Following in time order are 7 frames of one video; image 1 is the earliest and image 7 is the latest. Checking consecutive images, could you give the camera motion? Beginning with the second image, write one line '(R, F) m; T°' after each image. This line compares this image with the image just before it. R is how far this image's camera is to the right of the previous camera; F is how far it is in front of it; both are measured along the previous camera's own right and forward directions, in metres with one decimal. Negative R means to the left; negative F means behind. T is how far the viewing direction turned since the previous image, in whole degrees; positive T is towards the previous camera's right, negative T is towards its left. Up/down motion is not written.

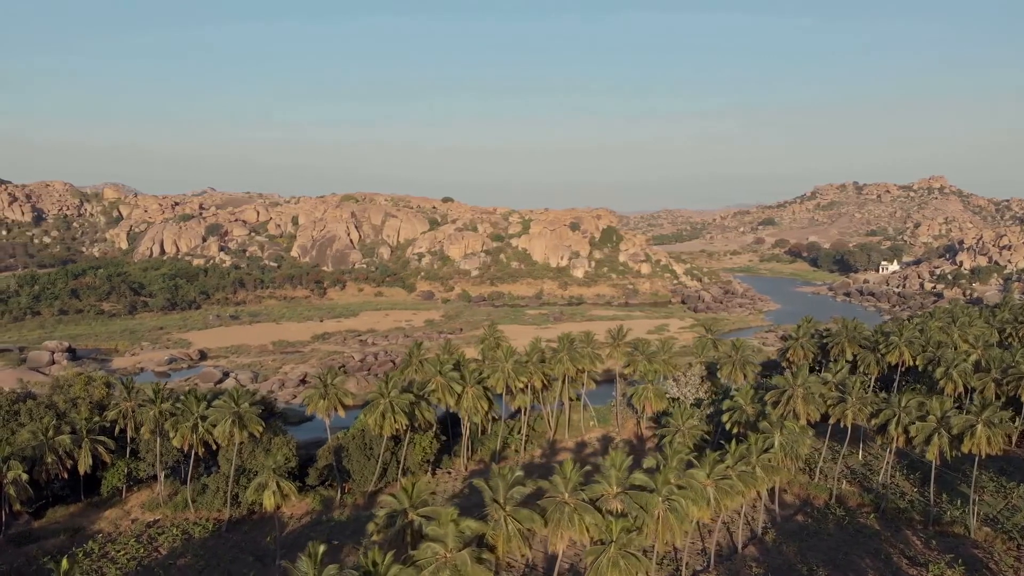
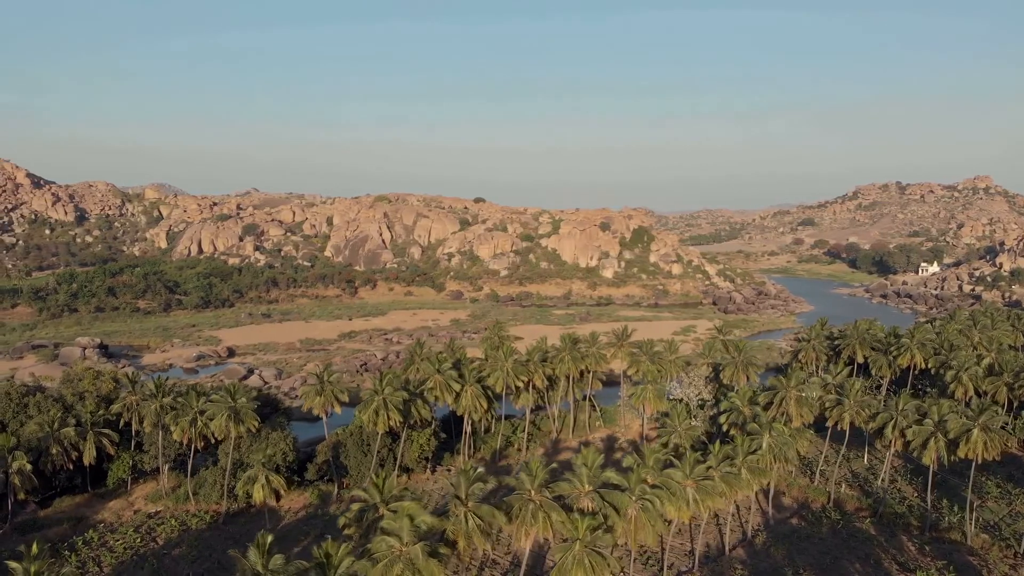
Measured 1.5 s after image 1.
(+1.6, -0.1) m; -2°
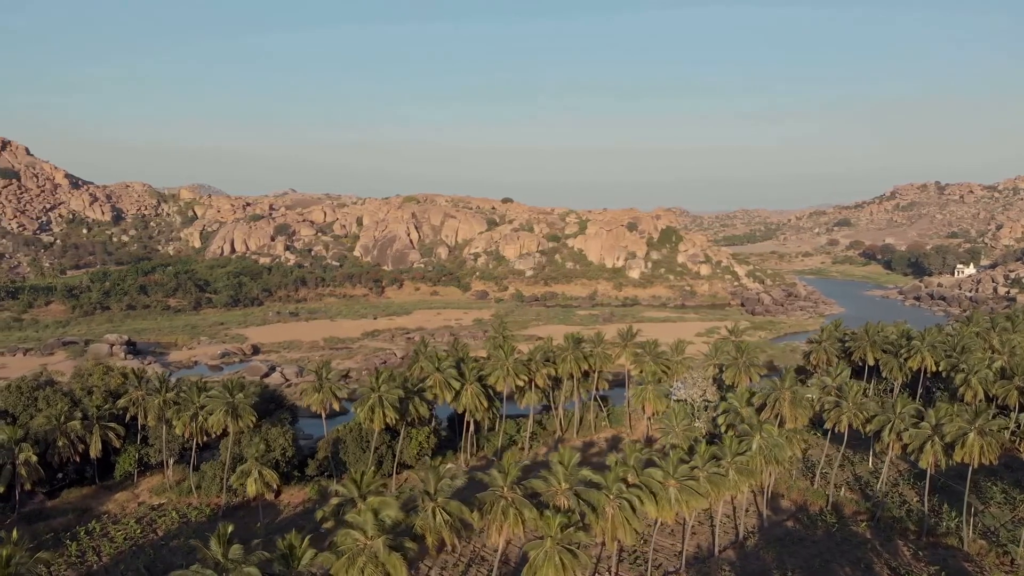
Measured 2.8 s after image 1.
(+1.3, -0.1) m; -2°
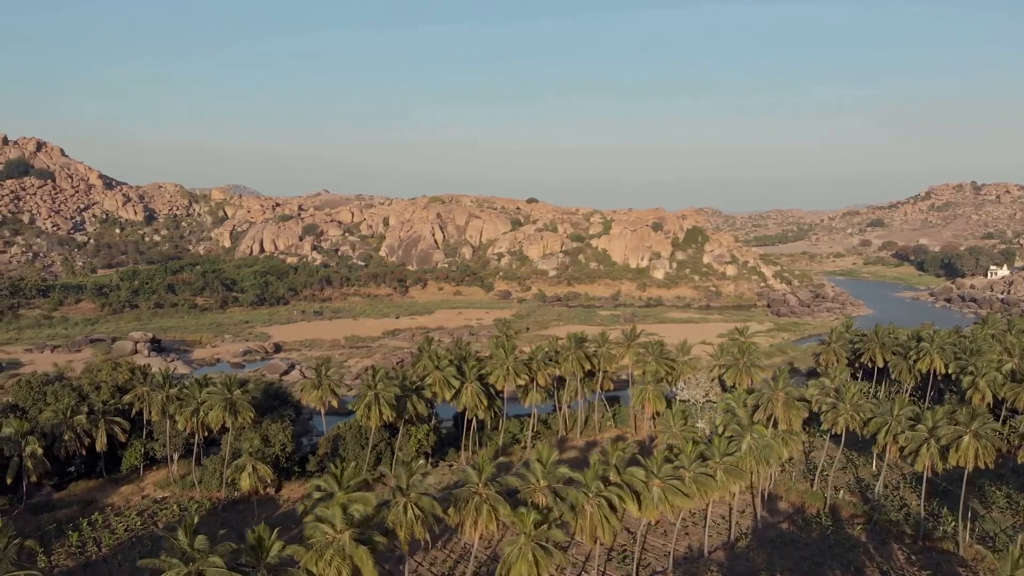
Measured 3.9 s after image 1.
(+1.2, -0.1) m; -2°
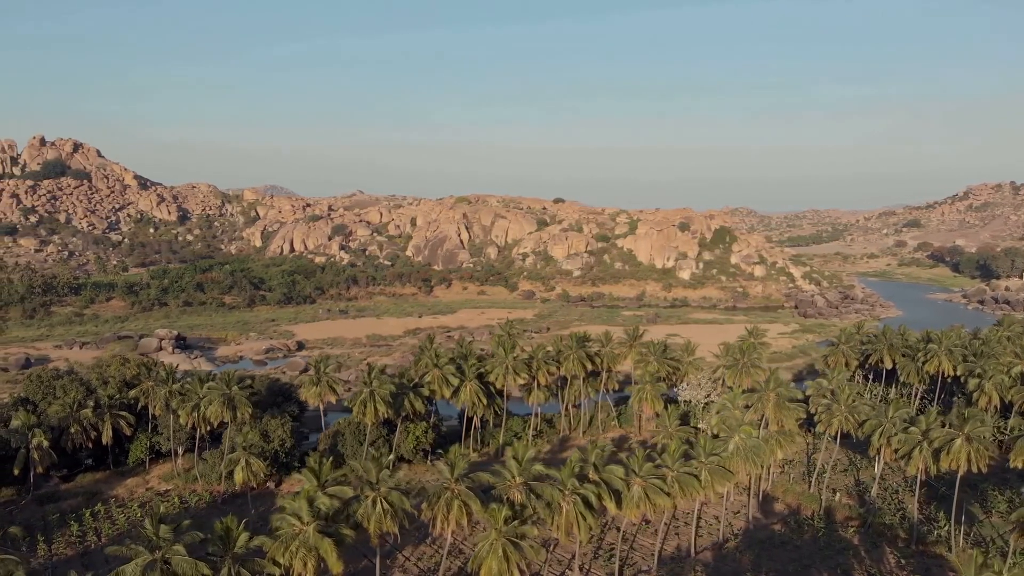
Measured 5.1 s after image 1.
(+1.4, -0.2) m; -2°
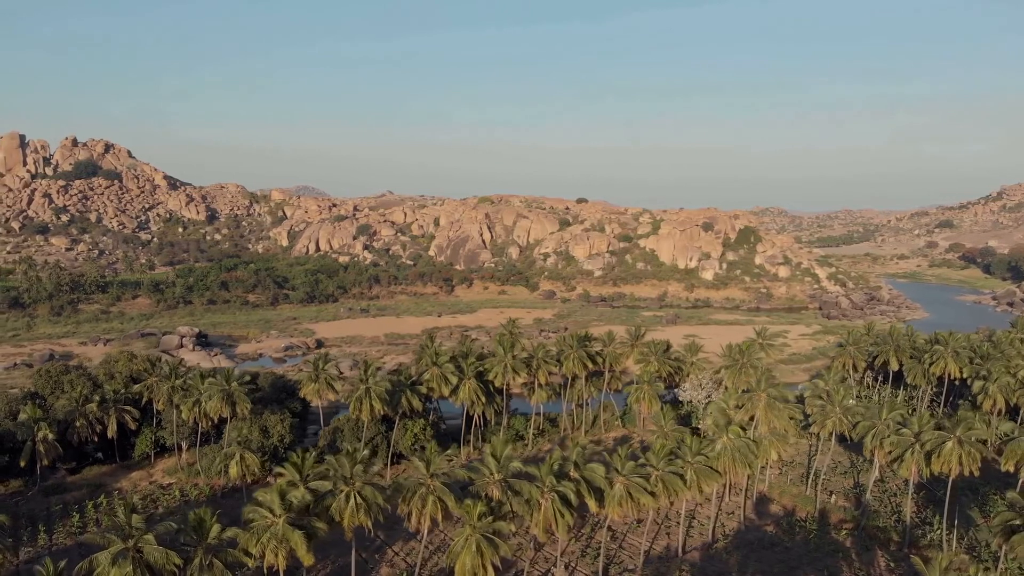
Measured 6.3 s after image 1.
(+1.2, -0.2) m; -2°
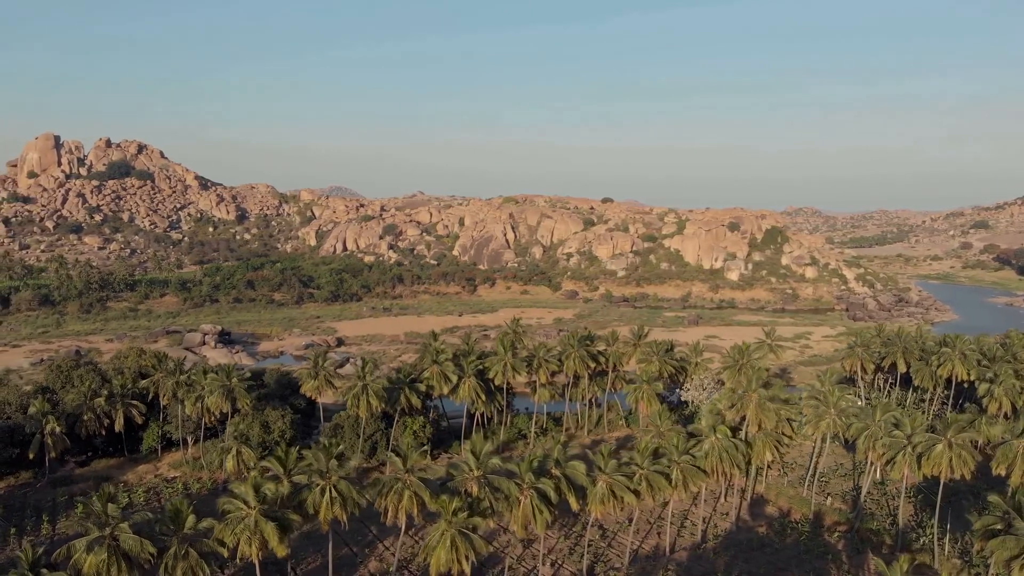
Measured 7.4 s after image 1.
(+1.3, -0.2) m; -2°
